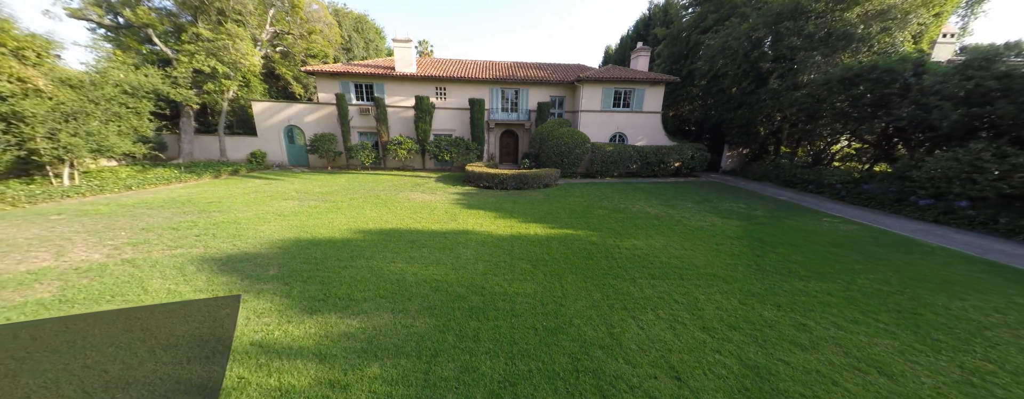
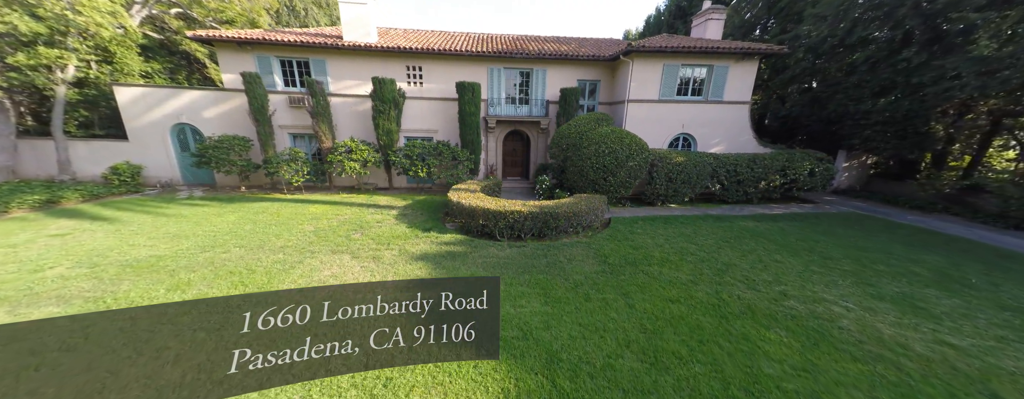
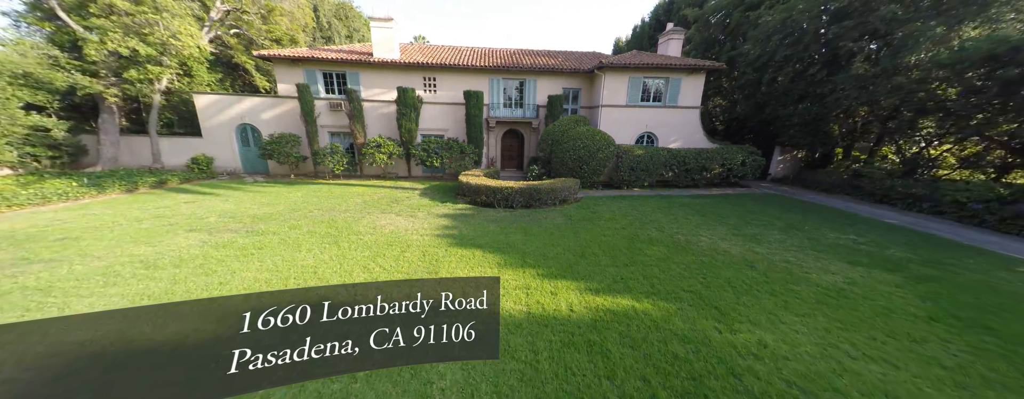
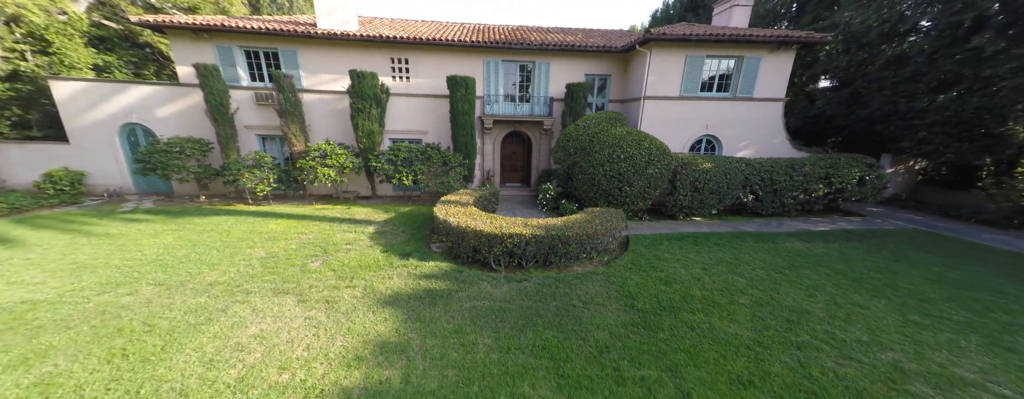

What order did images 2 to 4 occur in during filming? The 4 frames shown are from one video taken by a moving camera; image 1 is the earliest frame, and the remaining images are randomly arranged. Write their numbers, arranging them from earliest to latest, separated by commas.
3, 2, 4
